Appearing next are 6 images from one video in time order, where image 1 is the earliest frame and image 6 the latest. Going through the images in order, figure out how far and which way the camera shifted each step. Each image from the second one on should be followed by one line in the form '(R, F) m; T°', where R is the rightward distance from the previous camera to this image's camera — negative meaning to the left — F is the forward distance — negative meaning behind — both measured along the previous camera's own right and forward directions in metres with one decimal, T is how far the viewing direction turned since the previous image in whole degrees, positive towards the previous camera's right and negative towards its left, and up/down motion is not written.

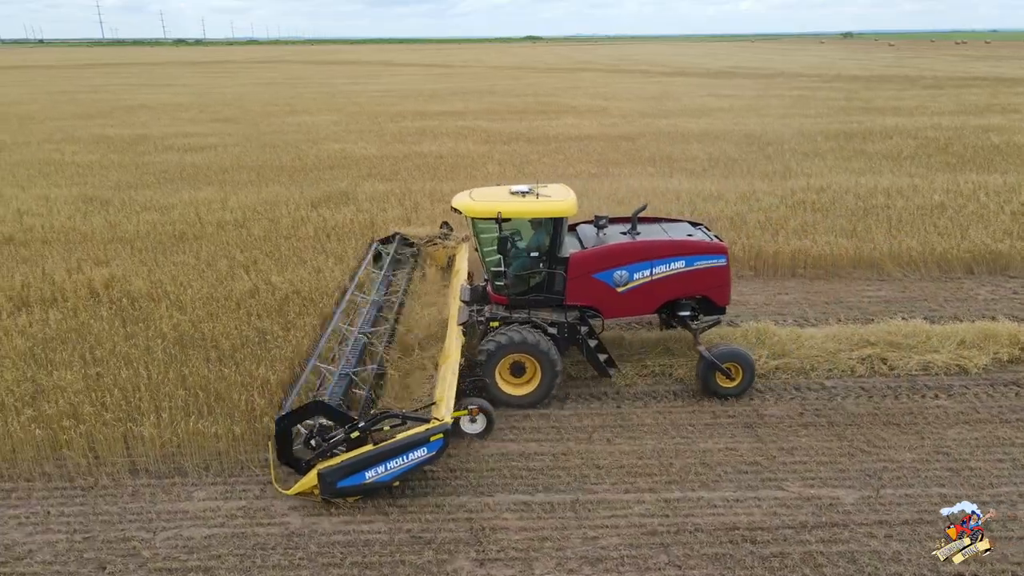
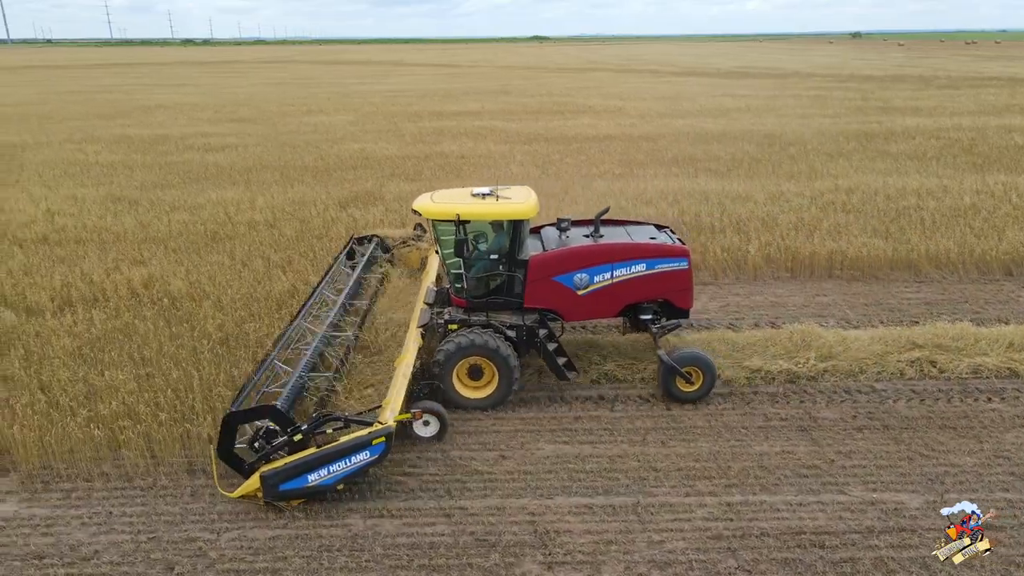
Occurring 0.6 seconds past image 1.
(-0.4, 0.0) m; 0°
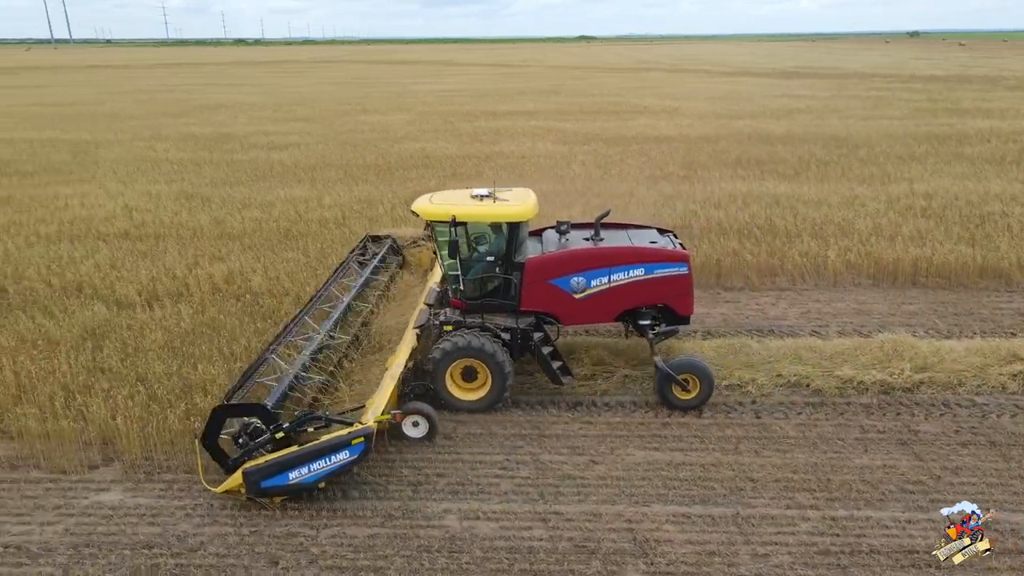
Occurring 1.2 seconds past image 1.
(-0.4, 0.0) m; -3°
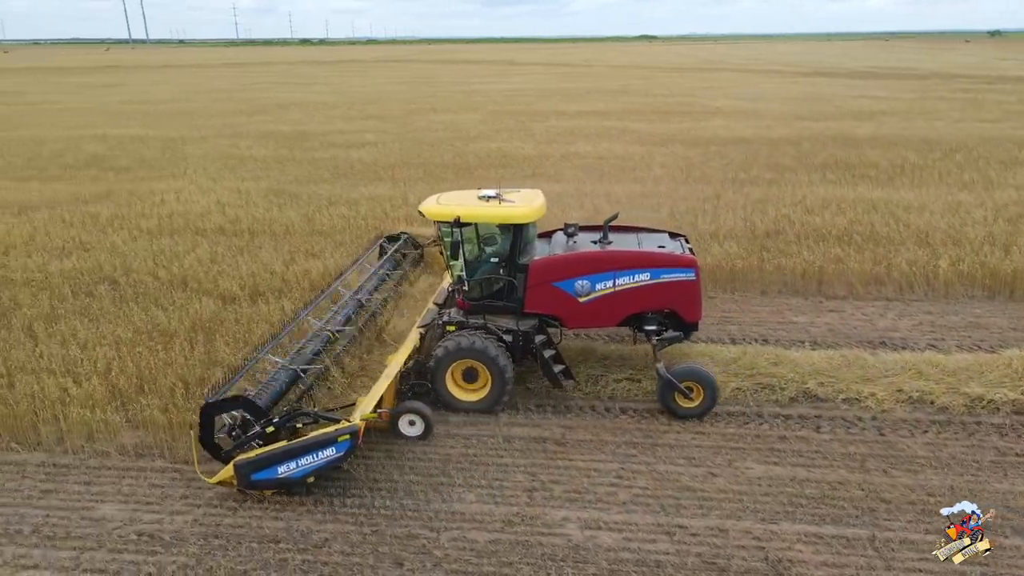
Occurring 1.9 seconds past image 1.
(-0.5, +0.1) m; -4°
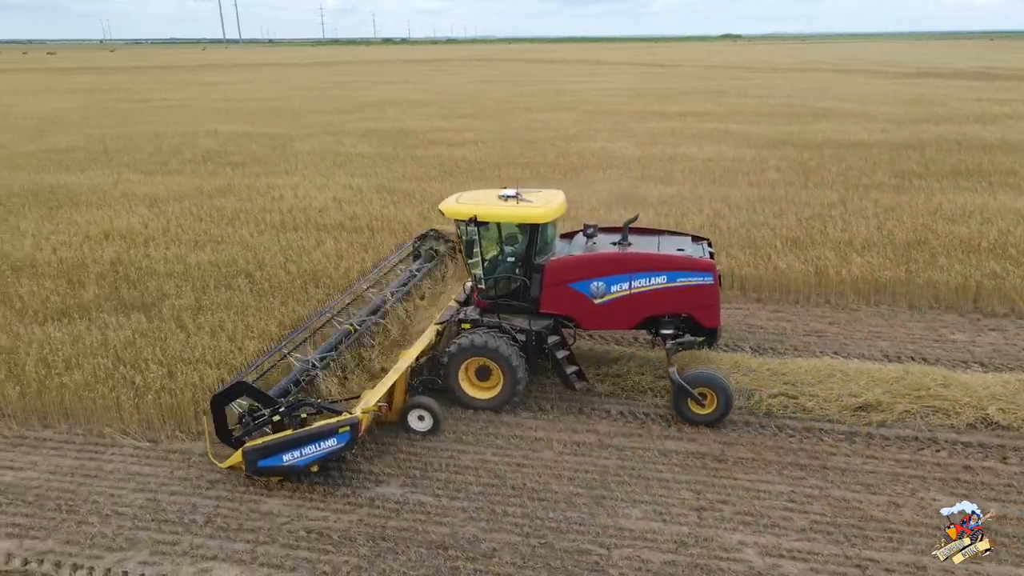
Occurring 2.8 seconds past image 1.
(-0.7, +0.1) m; -6°
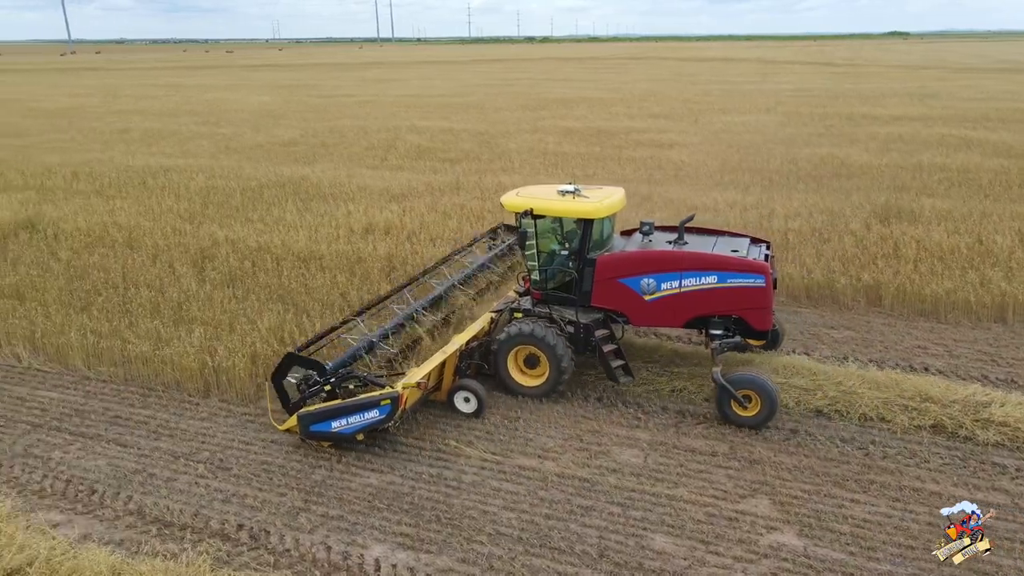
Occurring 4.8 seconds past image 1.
(-1.9, +0.3) m; -10°
